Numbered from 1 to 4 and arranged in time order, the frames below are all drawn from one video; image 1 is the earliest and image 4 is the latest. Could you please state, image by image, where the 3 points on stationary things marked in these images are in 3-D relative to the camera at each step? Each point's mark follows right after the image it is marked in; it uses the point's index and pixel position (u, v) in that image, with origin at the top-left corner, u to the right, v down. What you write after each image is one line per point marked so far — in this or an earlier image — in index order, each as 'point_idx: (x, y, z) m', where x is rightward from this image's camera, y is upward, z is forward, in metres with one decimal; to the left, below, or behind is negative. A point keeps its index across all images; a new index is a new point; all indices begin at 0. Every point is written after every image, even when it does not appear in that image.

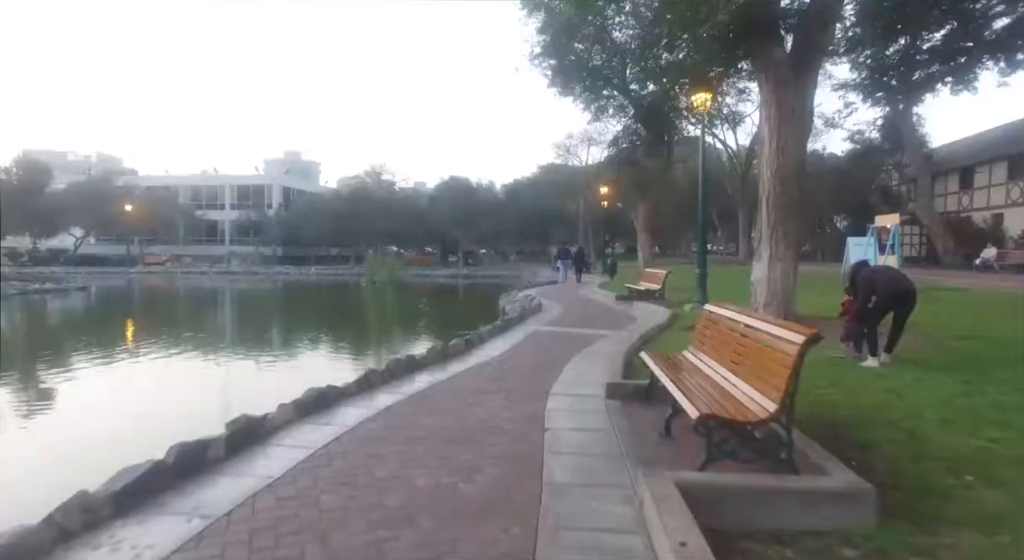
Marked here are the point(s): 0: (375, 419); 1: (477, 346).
0: (-1.0, -1.0, +4.9) m
1: (-0.5, -0.9, +9.0) m
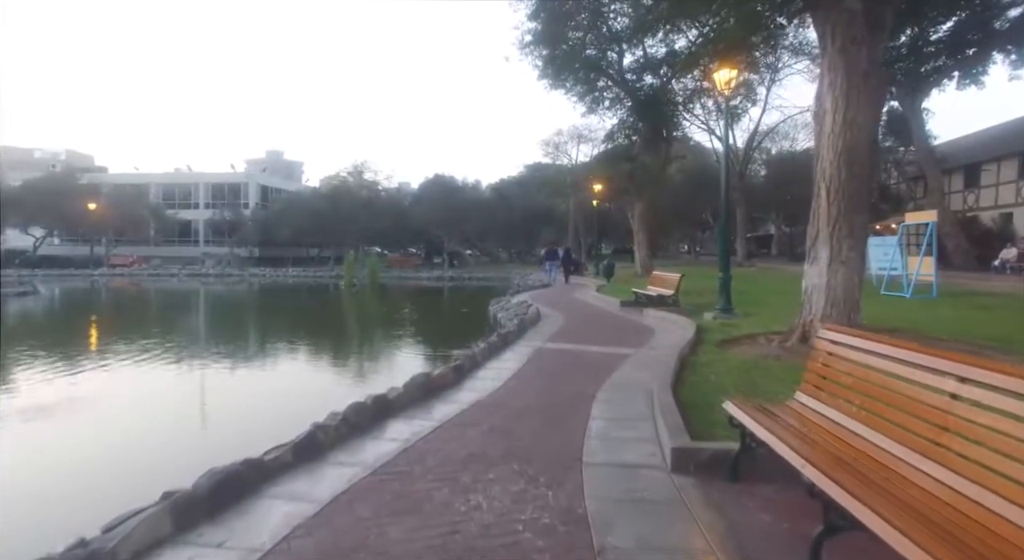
0: (-0.9, -1.1, +3.0) m
1: (-0.4, -1.0, +7.1) m
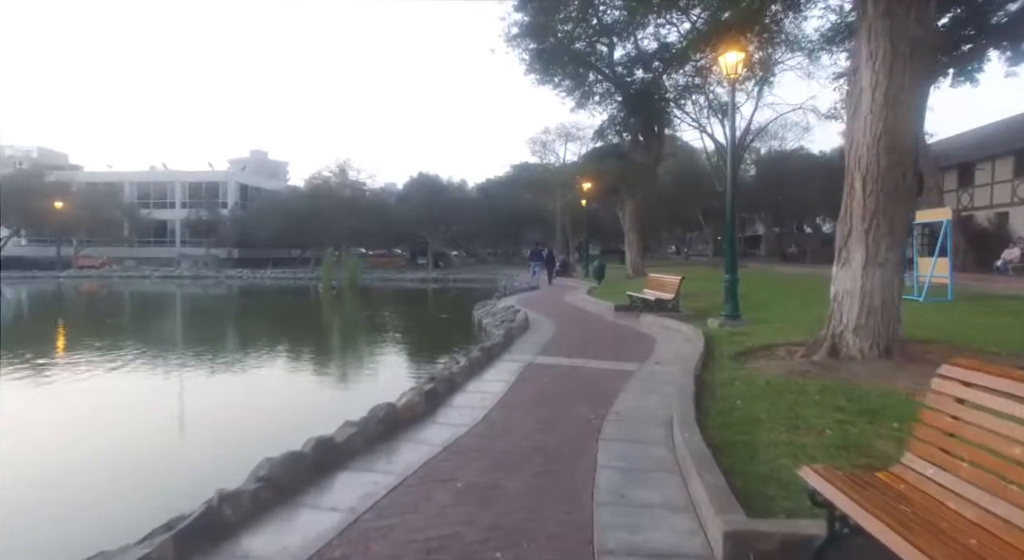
0: (-0.9, -1.1, +1.8) m
1: (-0.6, -1.0, +5.9) m
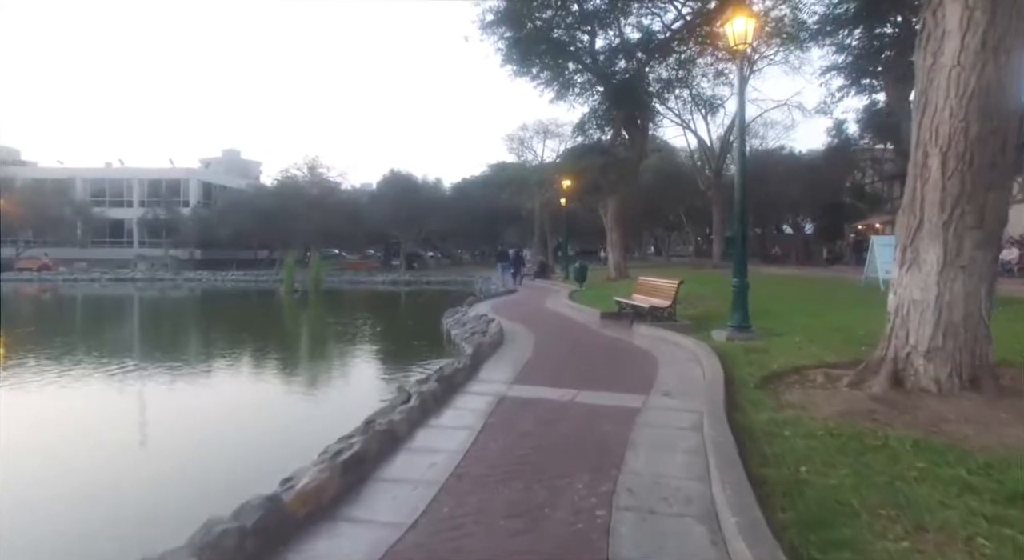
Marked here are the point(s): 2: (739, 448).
0: (-1.0, -1.2, 0.0) m
1: (-0.8, -1.1, +4.1) m
2: (+1.5, -1.1, +4.3) m
